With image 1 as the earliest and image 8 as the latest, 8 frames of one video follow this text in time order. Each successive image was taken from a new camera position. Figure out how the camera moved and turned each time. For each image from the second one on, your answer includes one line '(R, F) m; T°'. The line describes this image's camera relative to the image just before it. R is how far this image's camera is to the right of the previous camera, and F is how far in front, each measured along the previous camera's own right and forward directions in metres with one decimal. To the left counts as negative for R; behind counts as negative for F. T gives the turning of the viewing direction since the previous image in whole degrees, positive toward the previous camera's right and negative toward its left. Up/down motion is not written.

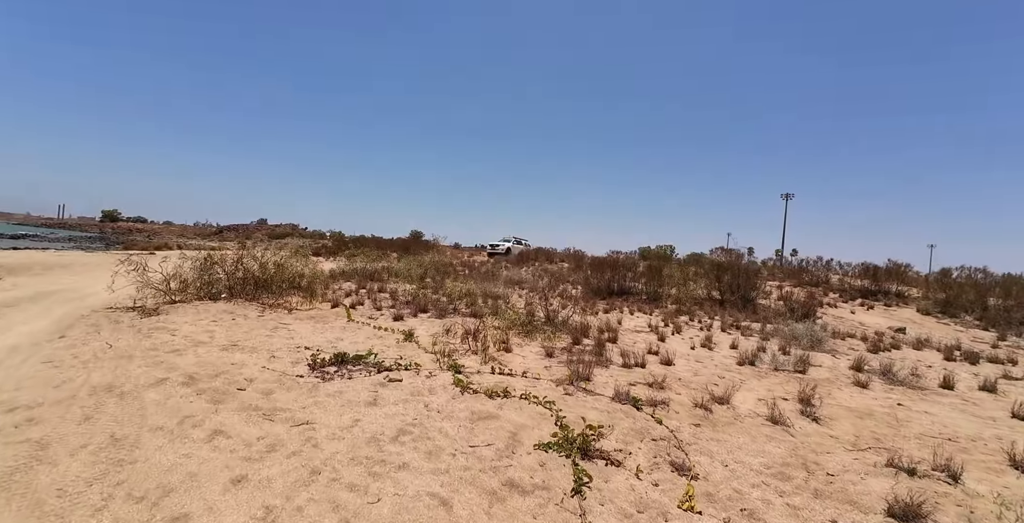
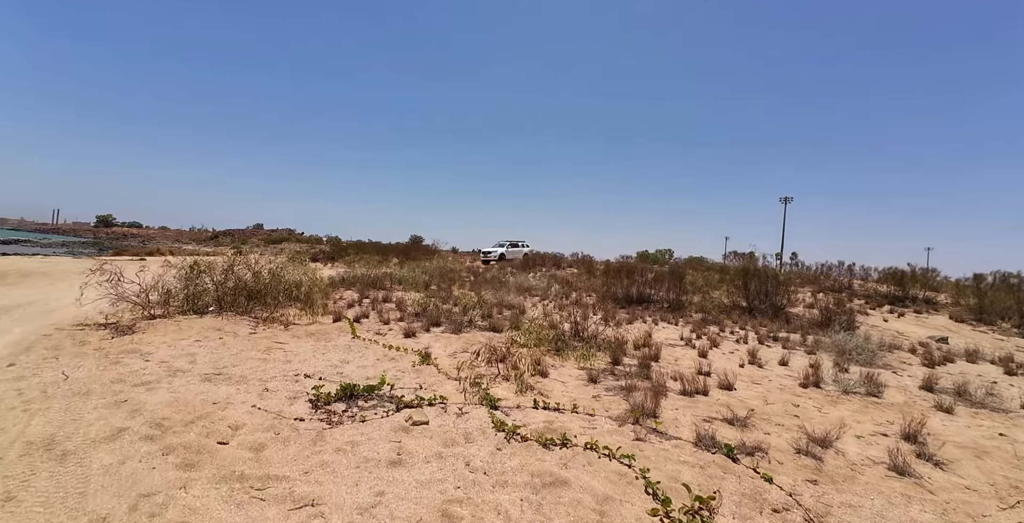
(-0.6, +1.2) m; 0°
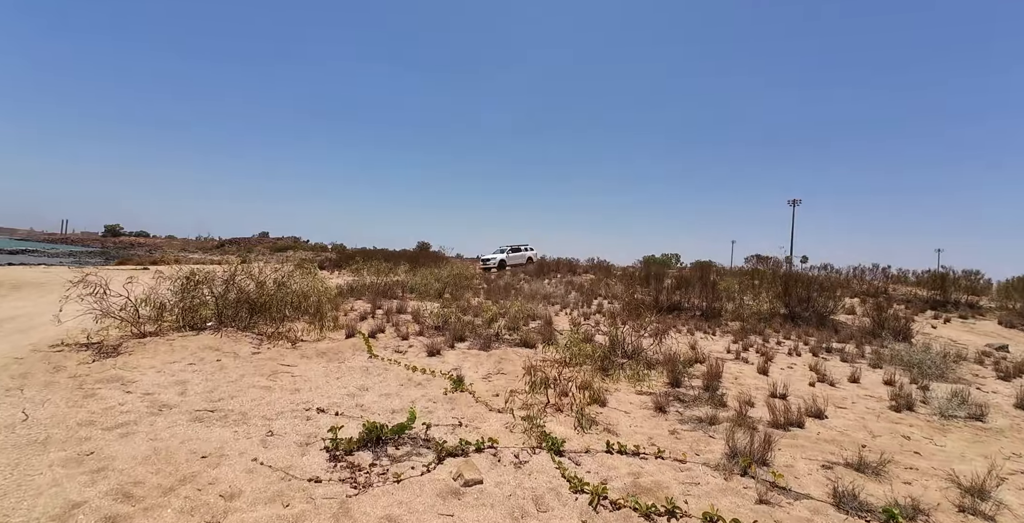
(-0.5, +1.0) m; 0°
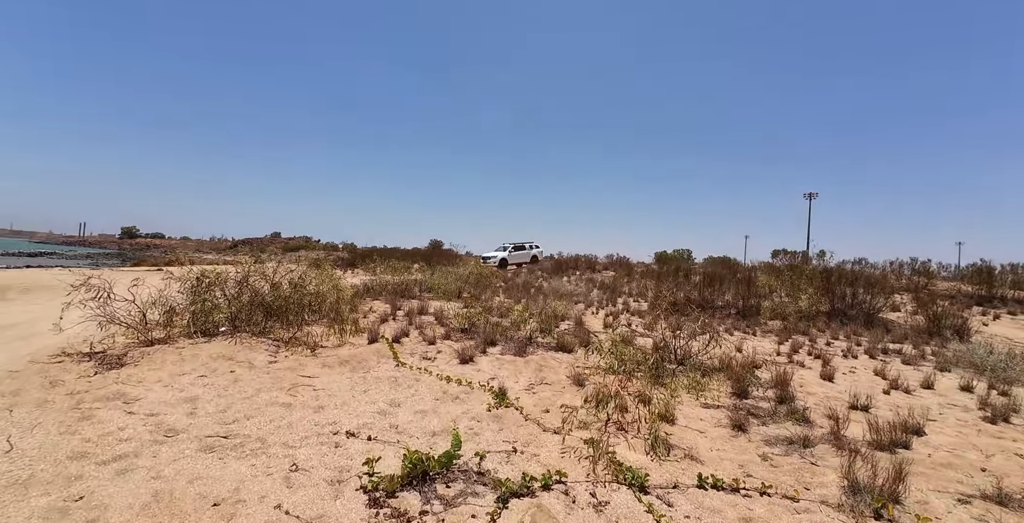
(-0.4, +0.7) m; -1°
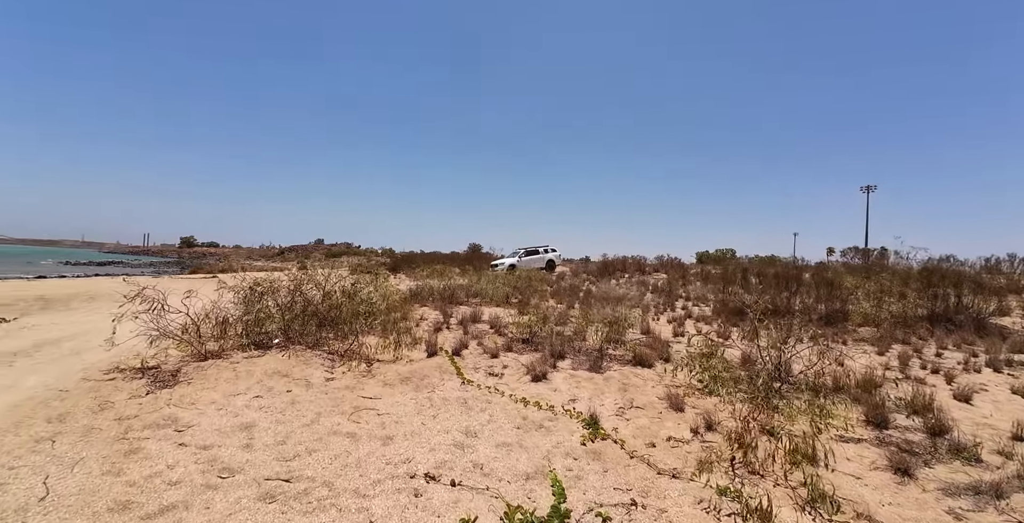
(-0.5, +0.7) m; -4°
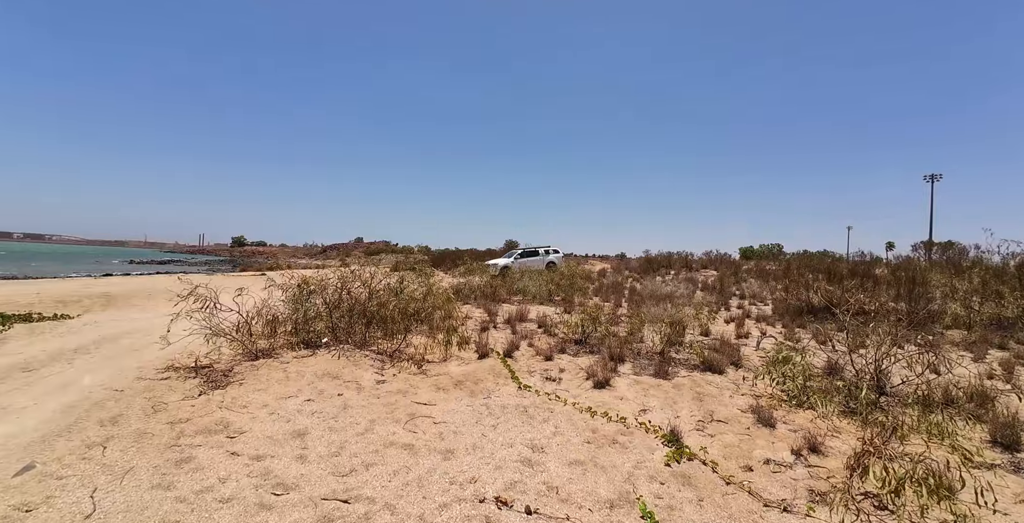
(-0.3, +0.4) m; -4°
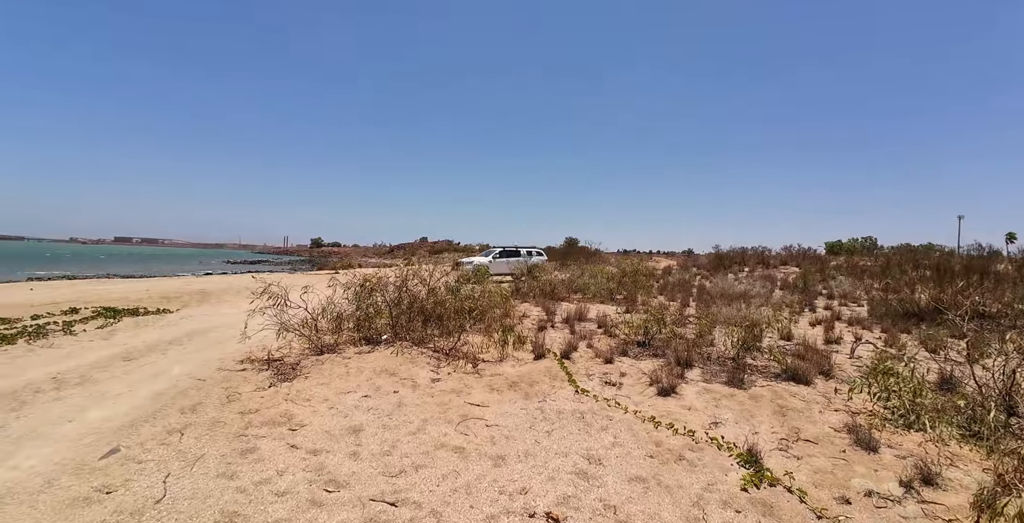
(+0.1, +0.3) m; -7°
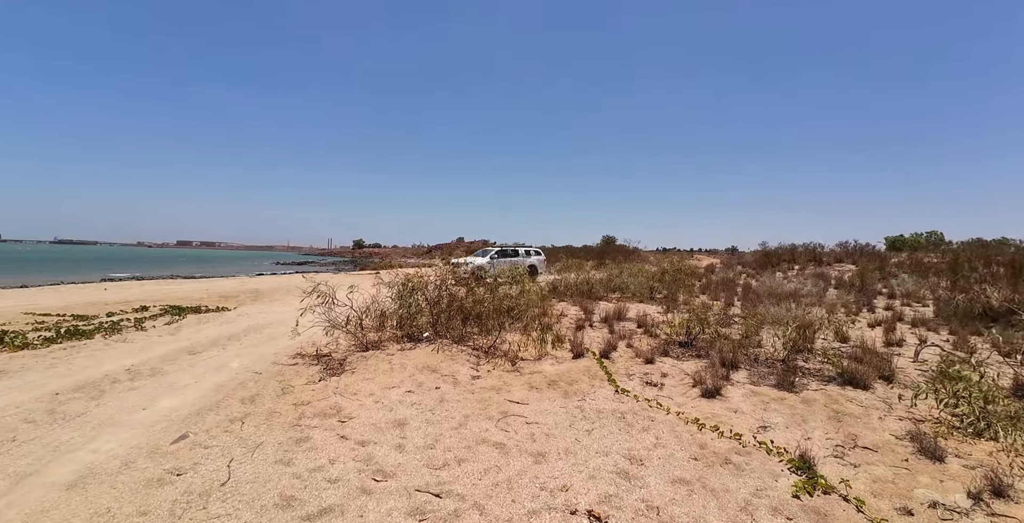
(0.0, 0.0) m; -4°
